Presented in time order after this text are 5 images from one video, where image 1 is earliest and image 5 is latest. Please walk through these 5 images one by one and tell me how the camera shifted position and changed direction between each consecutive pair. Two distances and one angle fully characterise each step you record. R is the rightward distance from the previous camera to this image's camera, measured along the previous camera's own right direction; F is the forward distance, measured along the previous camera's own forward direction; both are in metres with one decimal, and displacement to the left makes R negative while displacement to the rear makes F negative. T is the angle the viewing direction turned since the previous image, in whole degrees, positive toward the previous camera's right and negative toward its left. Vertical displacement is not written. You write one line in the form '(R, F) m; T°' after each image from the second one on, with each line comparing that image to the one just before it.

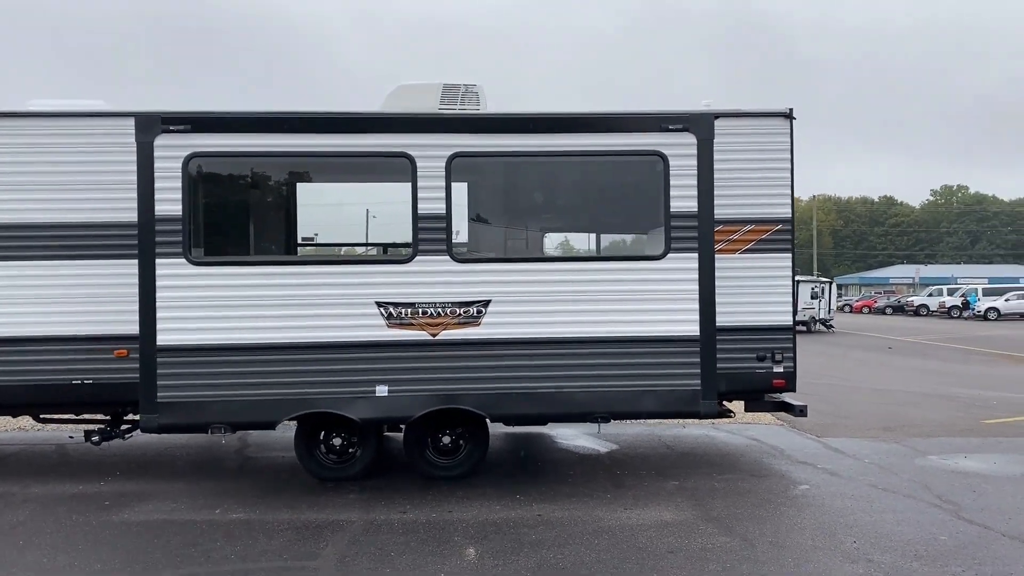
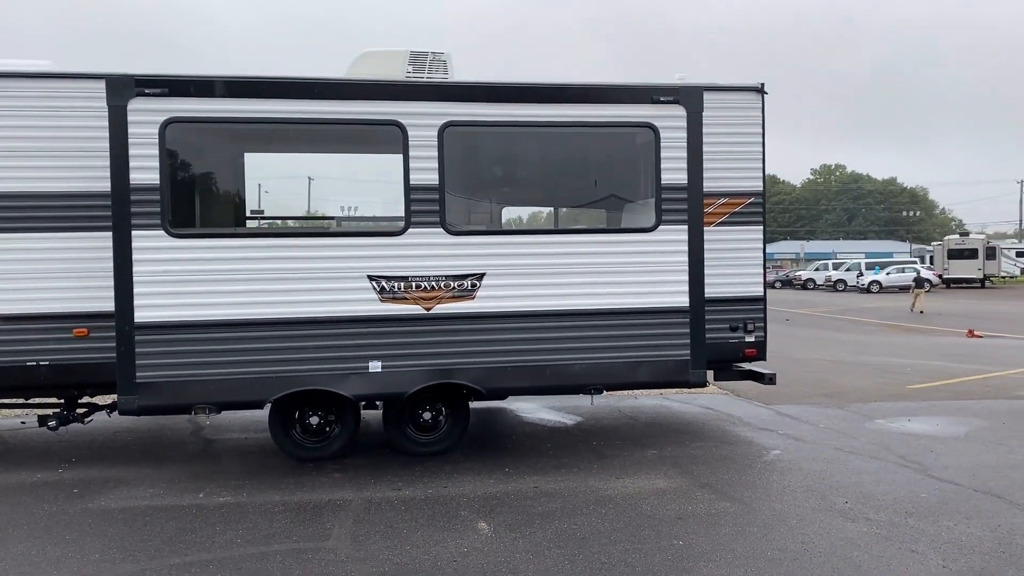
(-0.6, +0.1) m; +7°
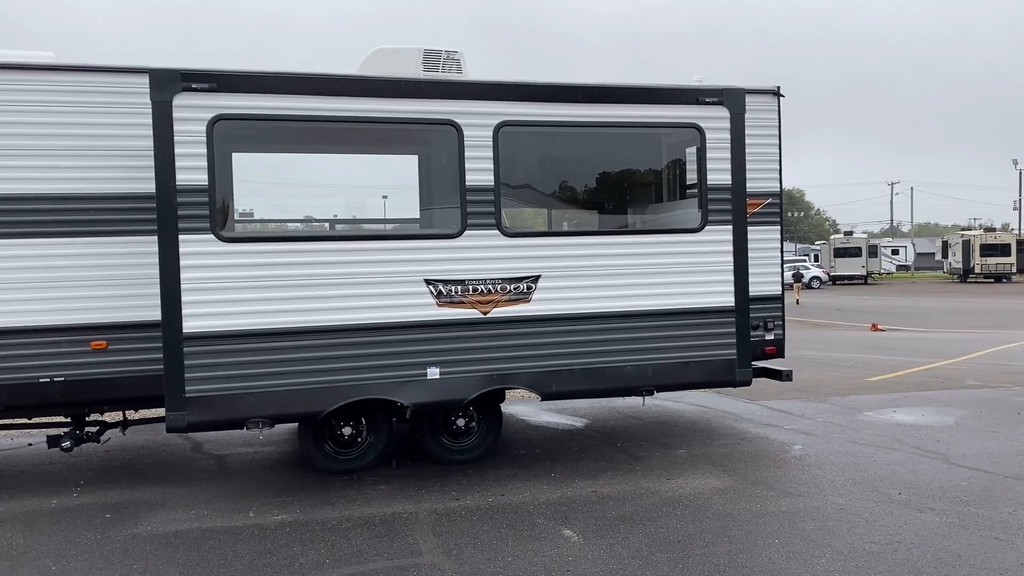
(-1.0, +0.1) m; +7°
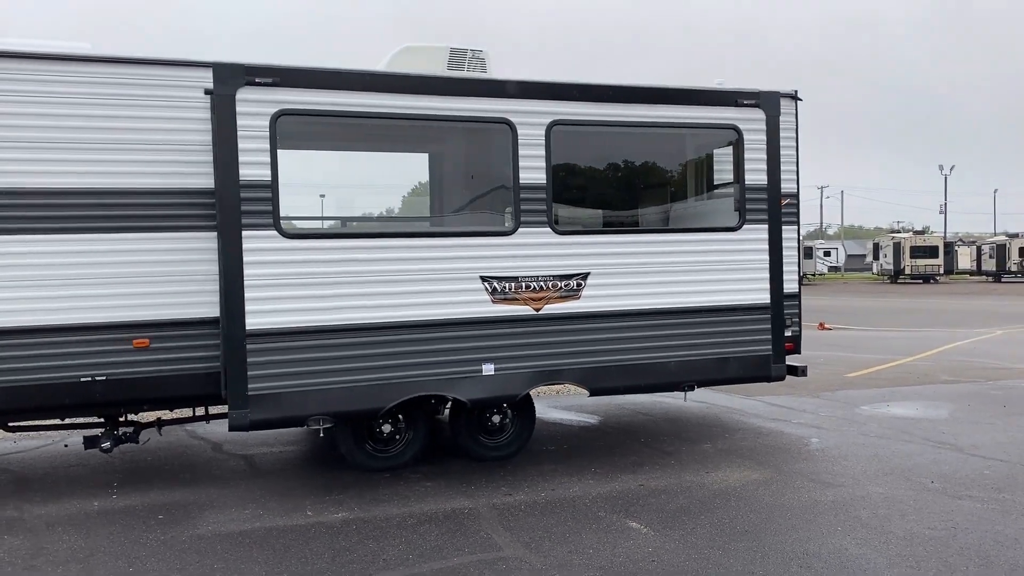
(-0.7, 0.0) m; +4°
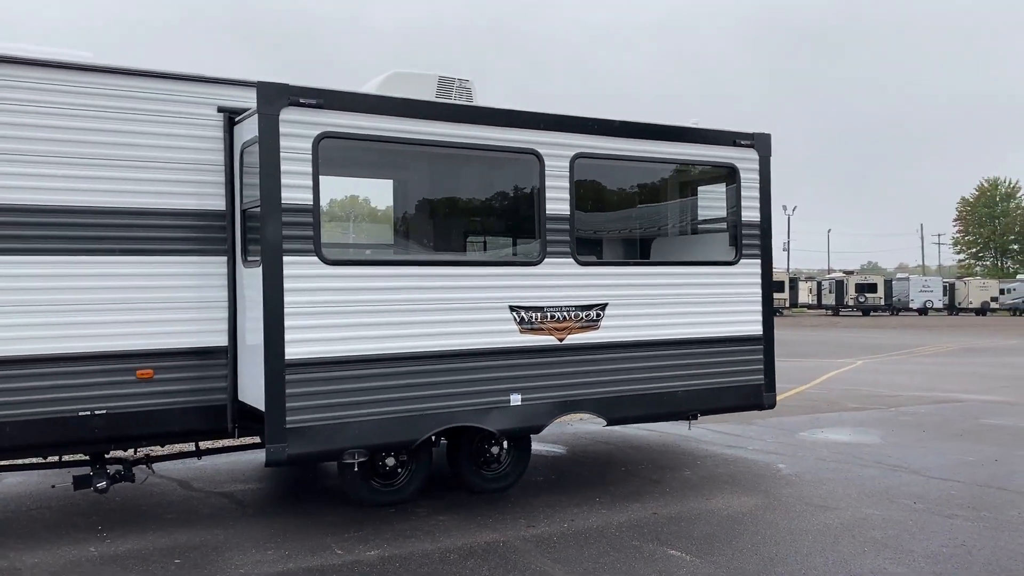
(-1.0, +0.1) m; +9°
